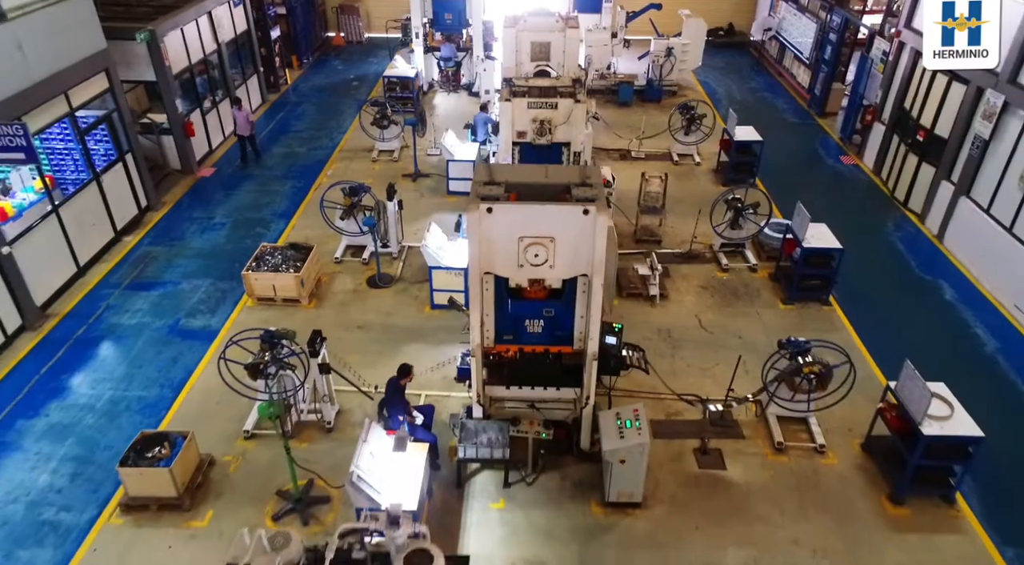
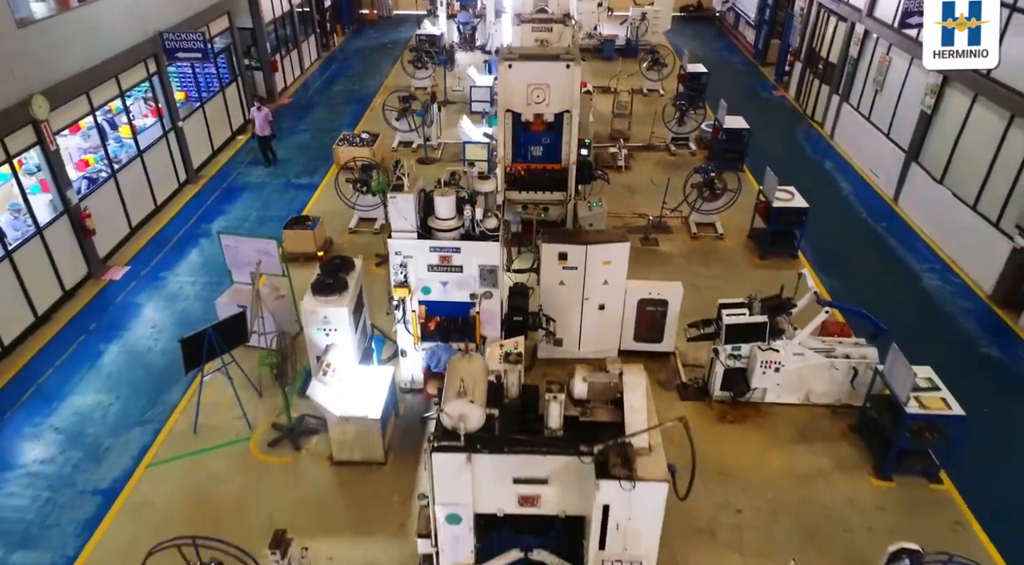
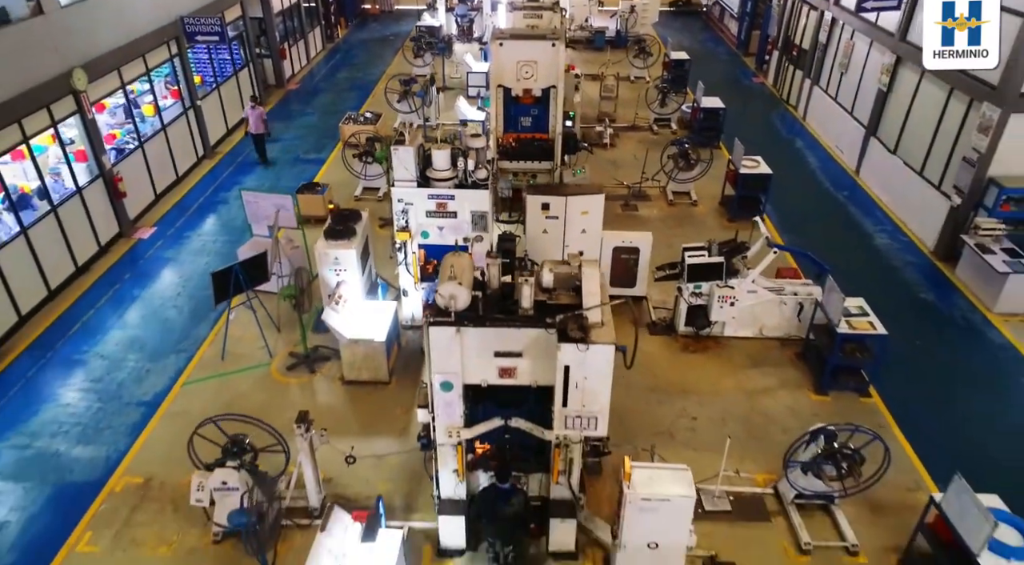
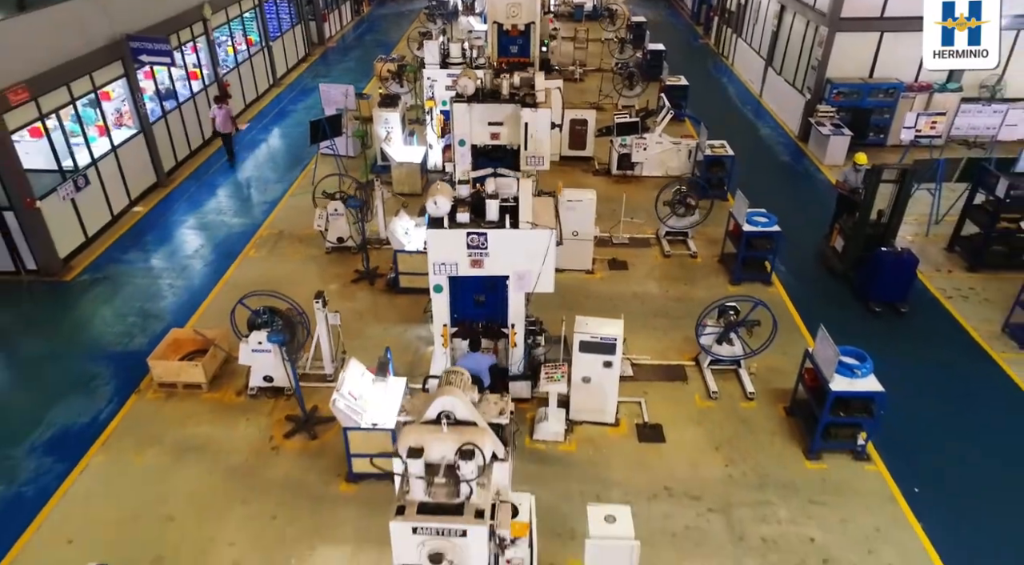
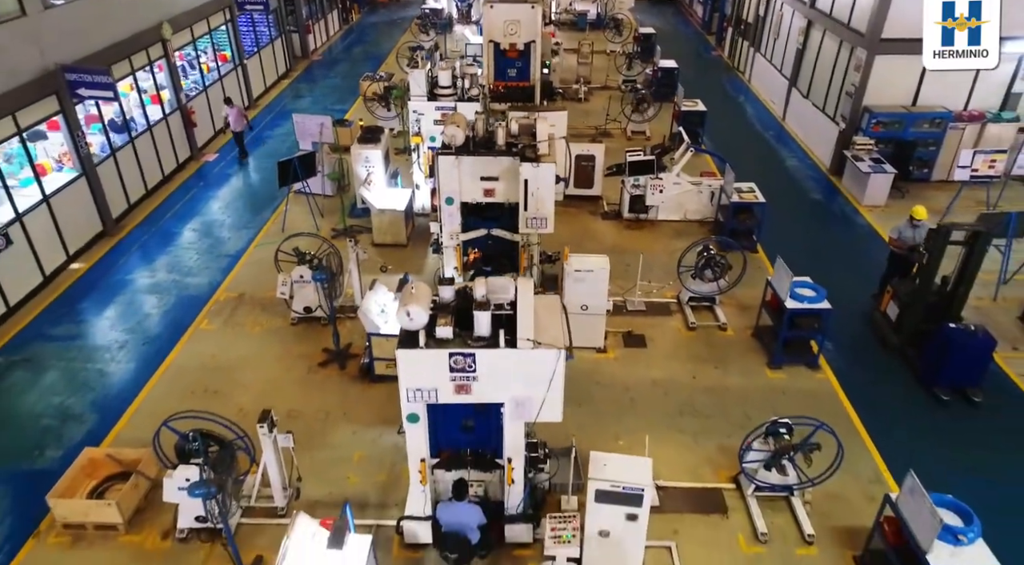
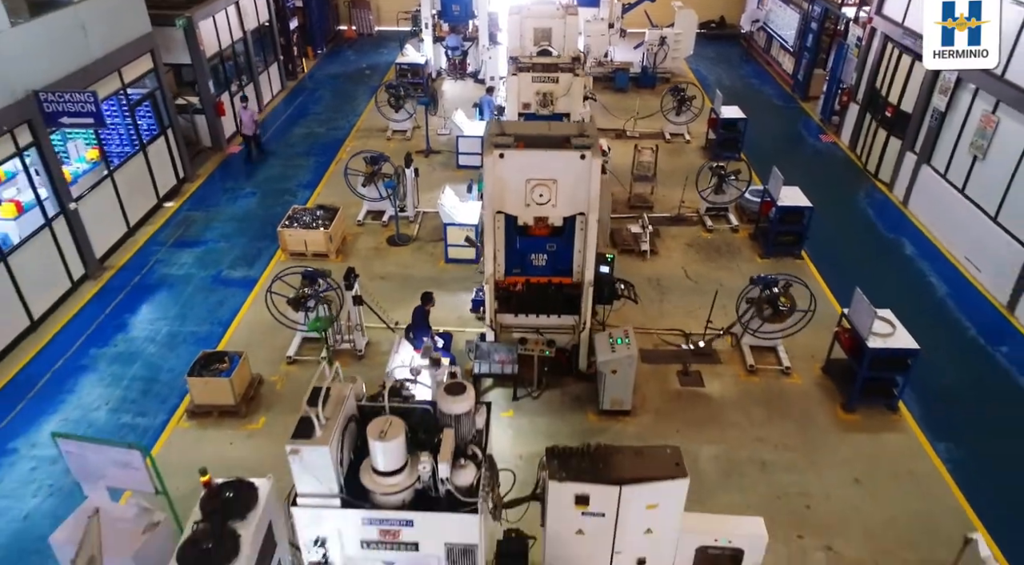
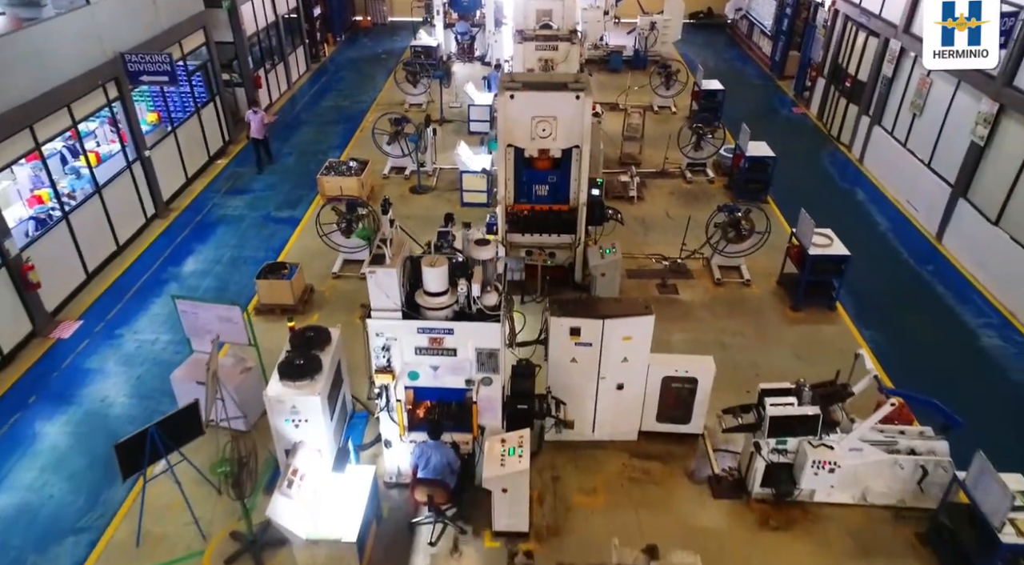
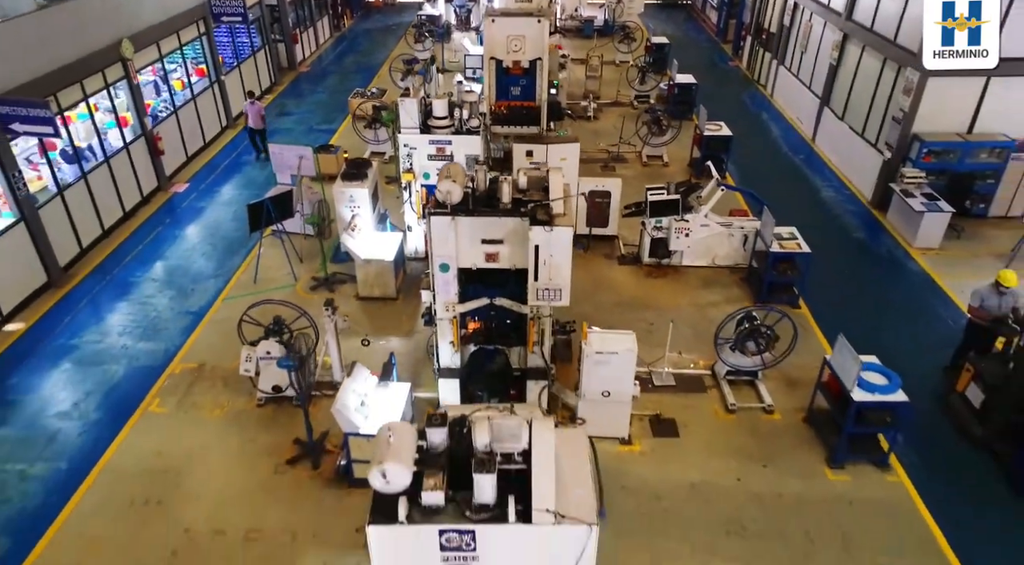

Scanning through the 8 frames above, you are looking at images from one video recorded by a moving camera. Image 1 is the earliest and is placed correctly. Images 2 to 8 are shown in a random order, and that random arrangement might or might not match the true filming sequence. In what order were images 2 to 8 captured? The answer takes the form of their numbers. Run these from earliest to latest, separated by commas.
6, 7, 2, 3, 8, 5, 4
